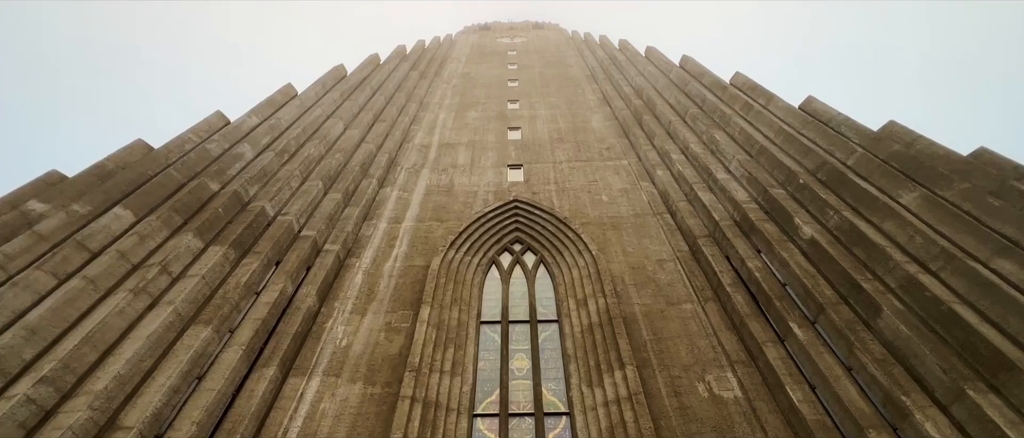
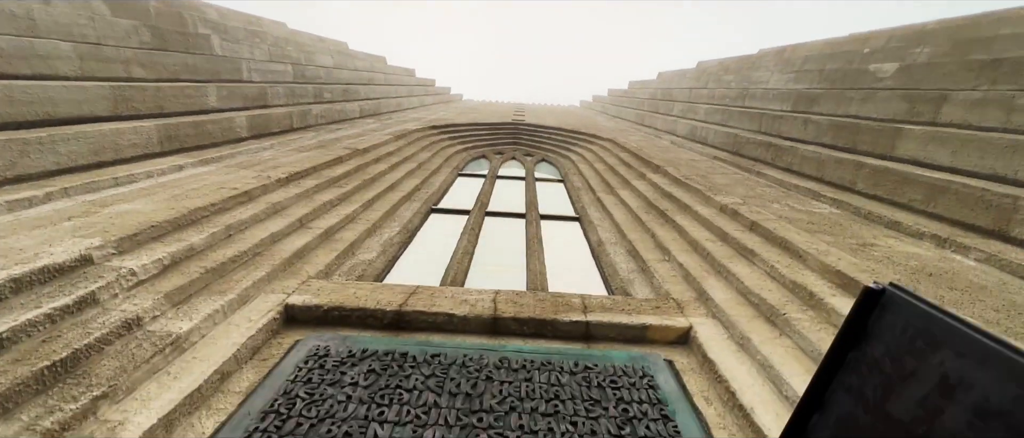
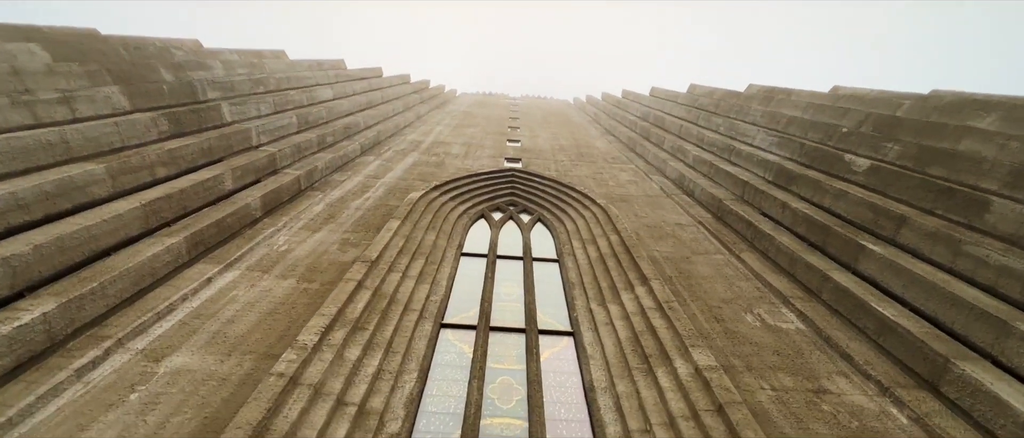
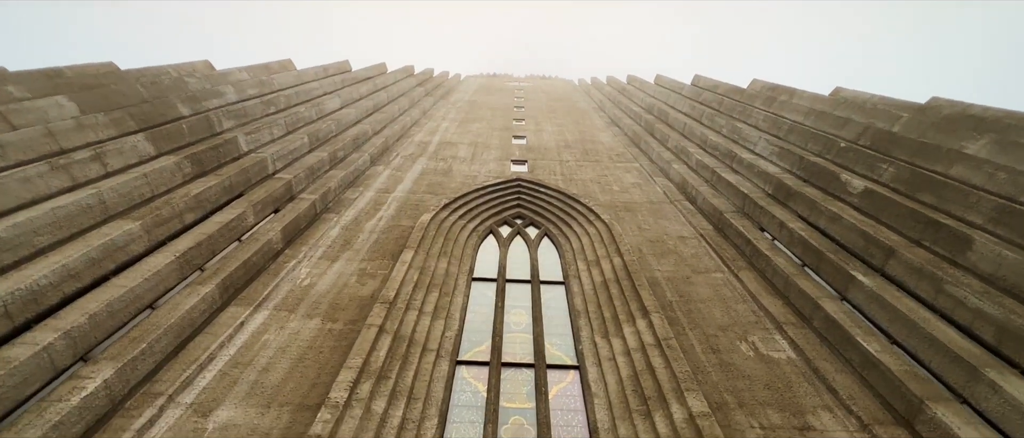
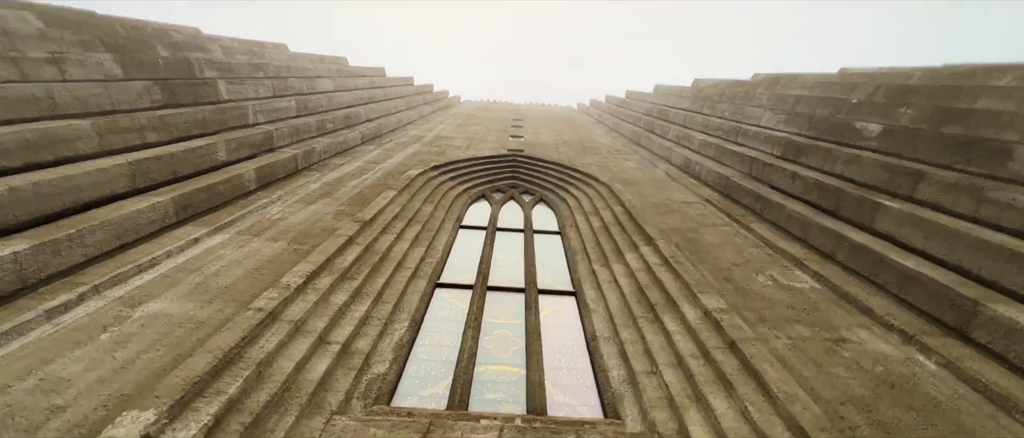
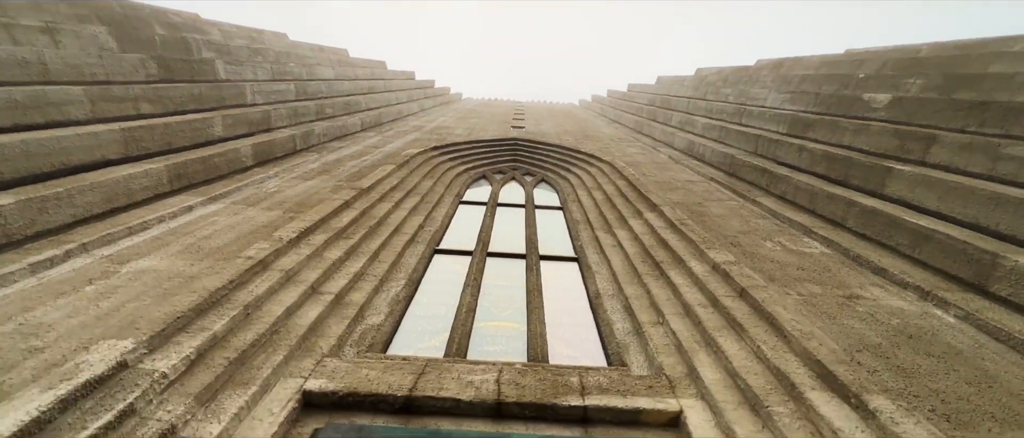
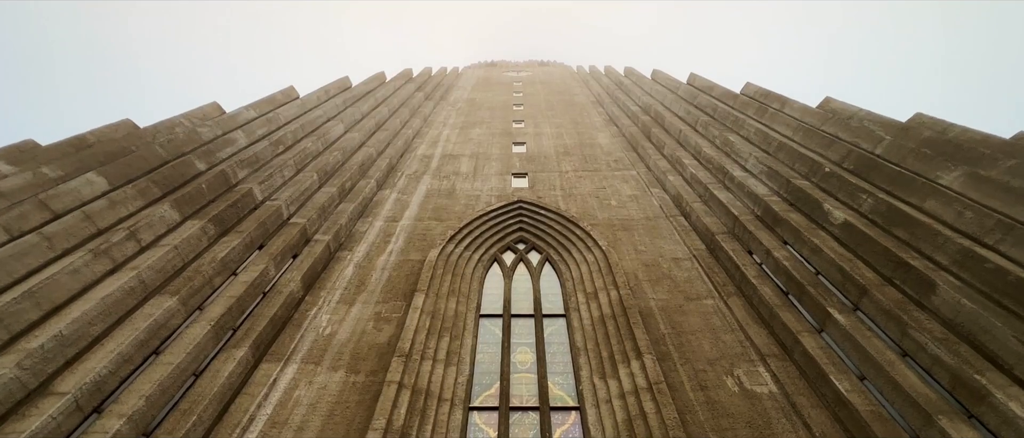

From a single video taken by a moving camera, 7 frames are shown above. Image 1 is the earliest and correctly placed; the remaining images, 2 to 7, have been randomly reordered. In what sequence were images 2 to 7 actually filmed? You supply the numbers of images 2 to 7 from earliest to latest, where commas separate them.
7, 4, 3, 5, 6, 2
